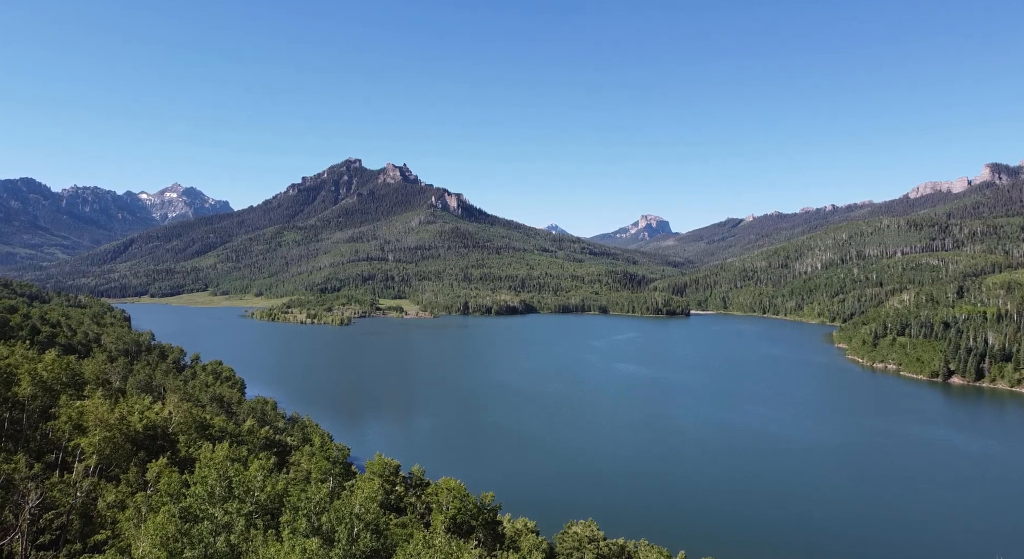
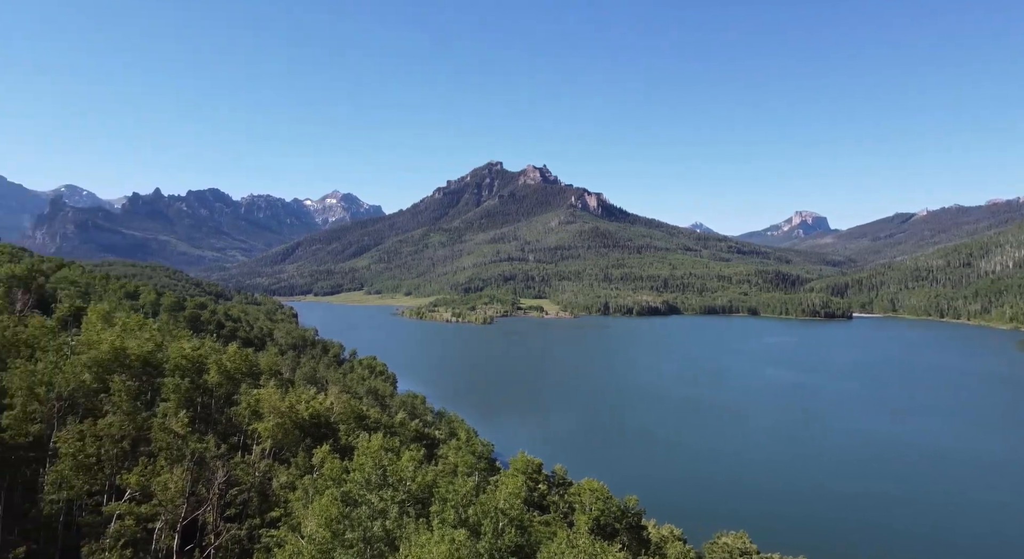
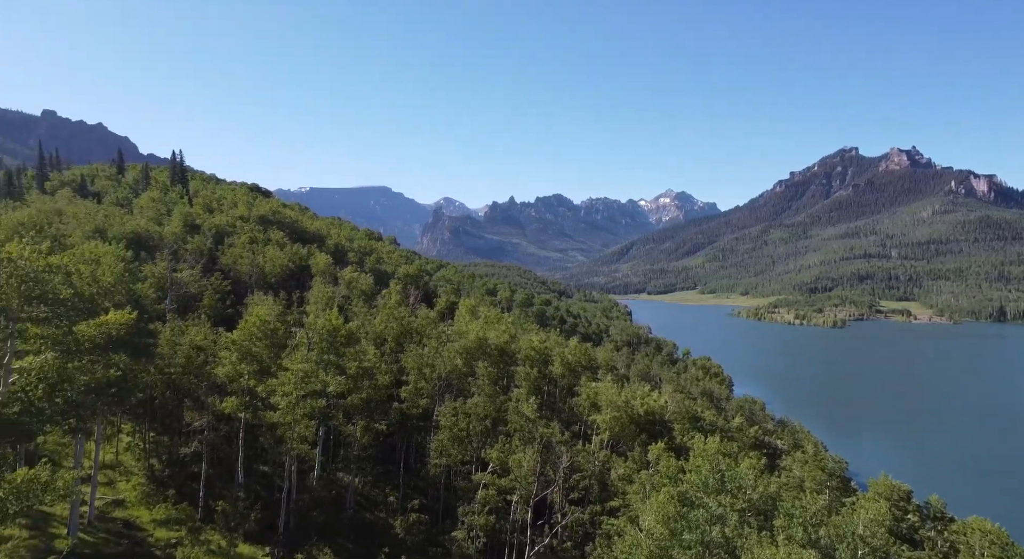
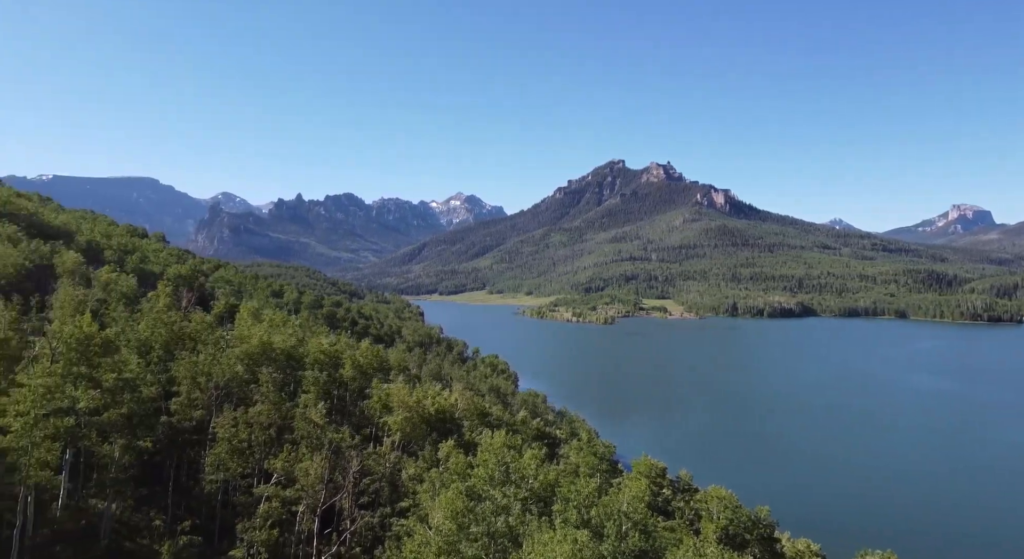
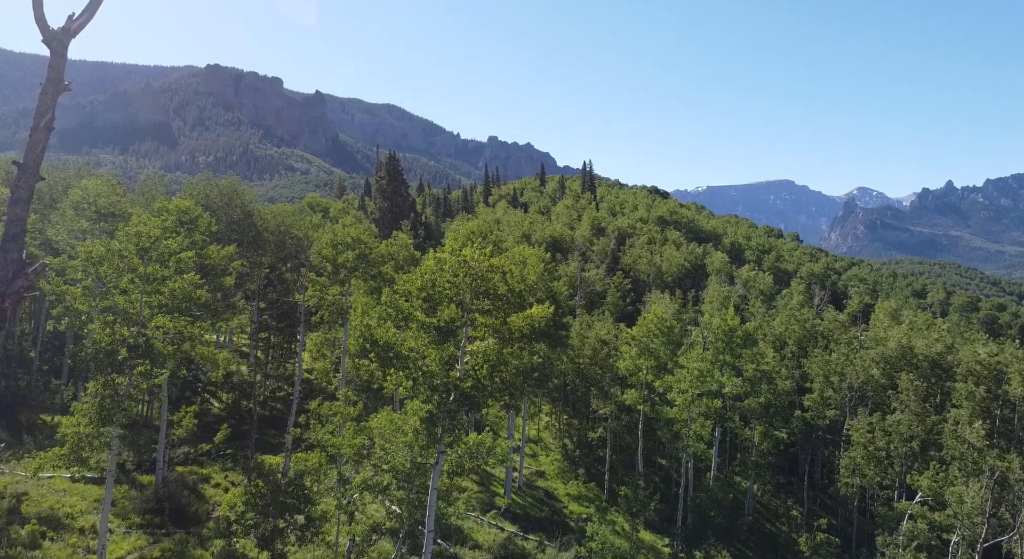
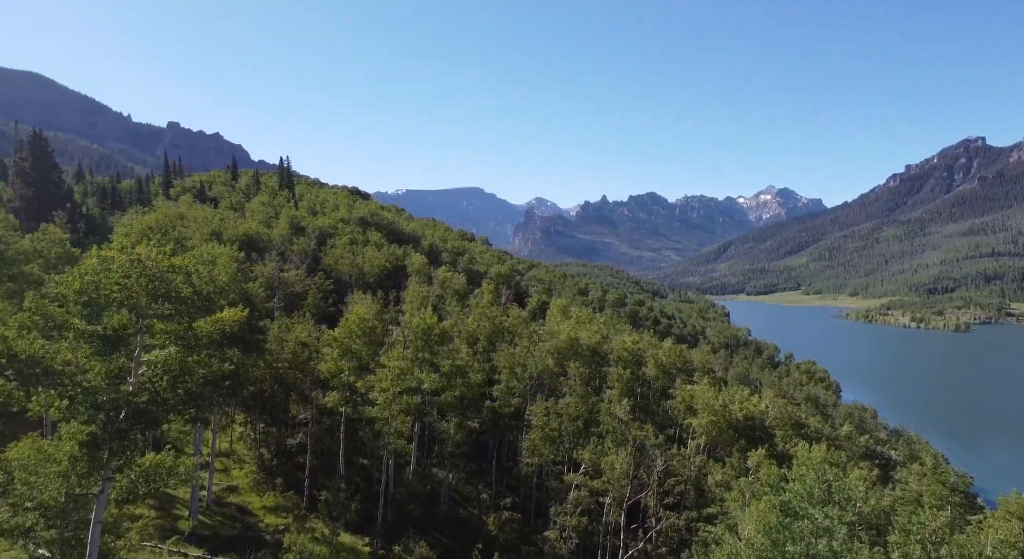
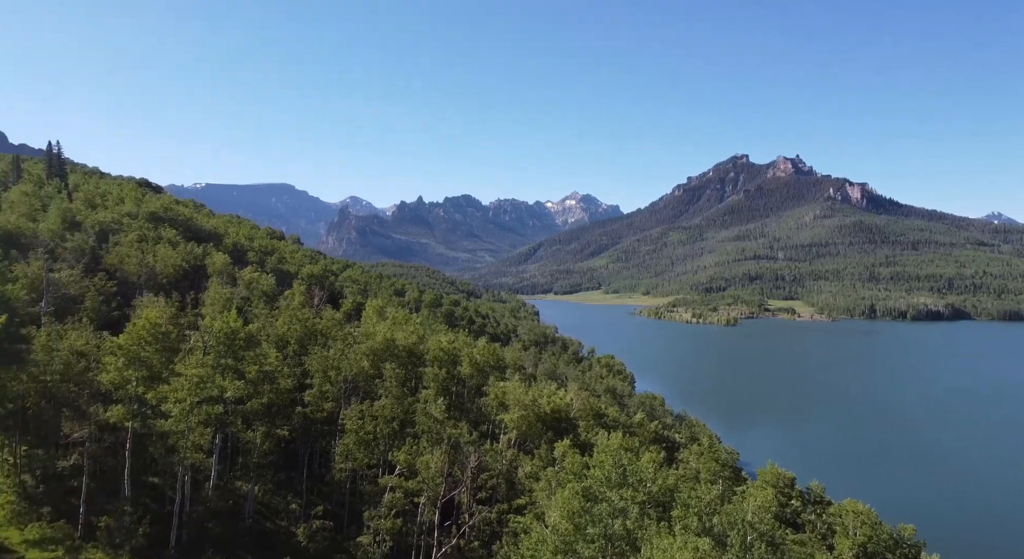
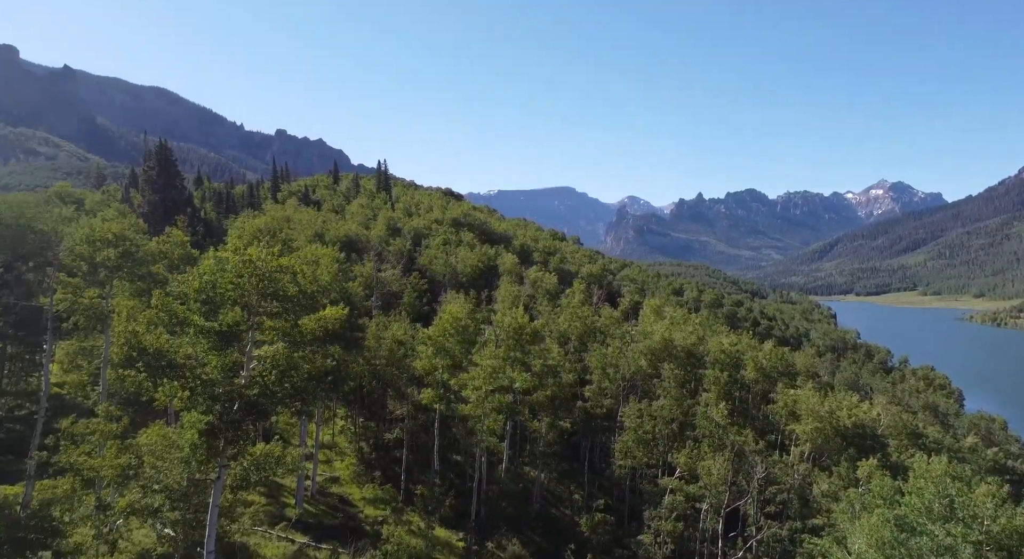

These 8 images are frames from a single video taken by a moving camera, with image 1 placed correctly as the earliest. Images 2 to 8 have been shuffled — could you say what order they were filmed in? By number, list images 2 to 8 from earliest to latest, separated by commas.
2, 4, 7, 3, 6, 8, 5
